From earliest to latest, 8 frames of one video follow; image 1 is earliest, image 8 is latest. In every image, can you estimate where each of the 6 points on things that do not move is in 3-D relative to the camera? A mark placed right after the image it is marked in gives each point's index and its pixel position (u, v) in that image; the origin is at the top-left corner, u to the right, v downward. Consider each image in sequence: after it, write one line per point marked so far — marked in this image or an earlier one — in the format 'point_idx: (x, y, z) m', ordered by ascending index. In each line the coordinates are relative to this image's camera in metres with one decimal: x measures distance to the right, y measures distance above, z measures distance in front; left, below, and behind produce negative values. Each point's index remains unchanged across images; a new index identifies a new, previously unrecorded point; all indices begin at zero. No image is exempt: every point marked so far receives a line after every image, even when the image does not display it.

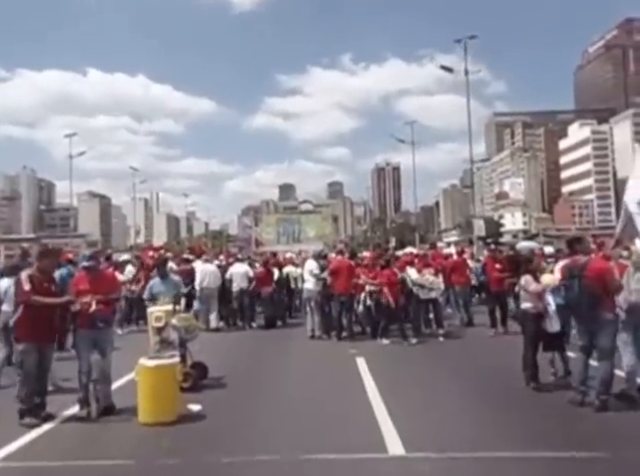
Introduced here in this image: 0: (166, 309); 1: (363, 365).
0: (-2.2, -1.0, +9.4) m
1: (+0.8, -2.4, +12.8) m
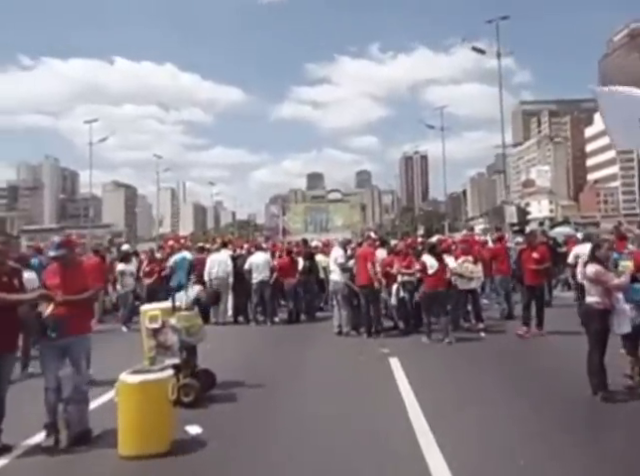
0: (-1.9, -0.8, +7.9) m
1: (+1.3, -2.2, +11.2) m
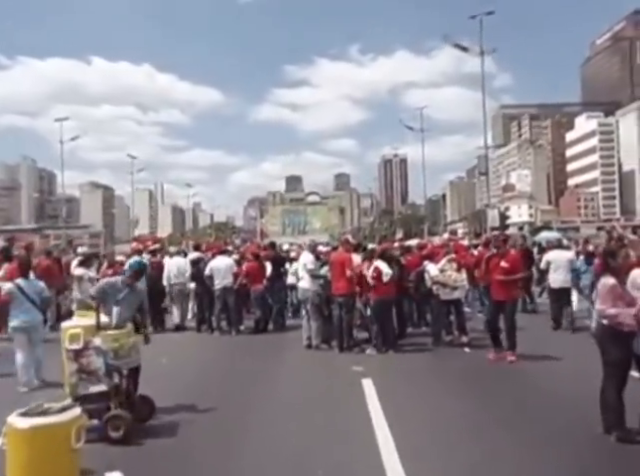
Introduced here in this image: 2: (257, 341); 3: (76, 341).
0: (-2.3, -0.9, +6.6) m
1: (+0.7, -2.2, +10.0) m
2: (-1.4, -2.3, +14.7) m
3: (-2.4, -1.0, +6.6) m
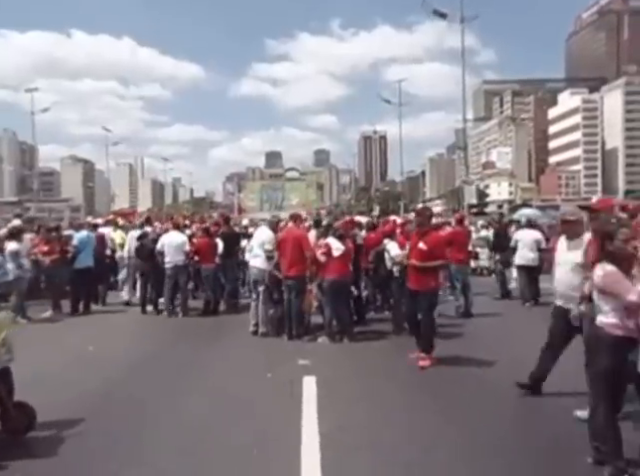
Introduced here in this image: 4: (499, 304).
0: (-3.0, -0.6, +5.1) m
1: (-0.1, -1.9, +8.6) m
2: (-2.4, -1.8, +13.2) m
3: (-3.1, -0.8, +5.0) m
4: (+5.0, -1.8, +18.1) m
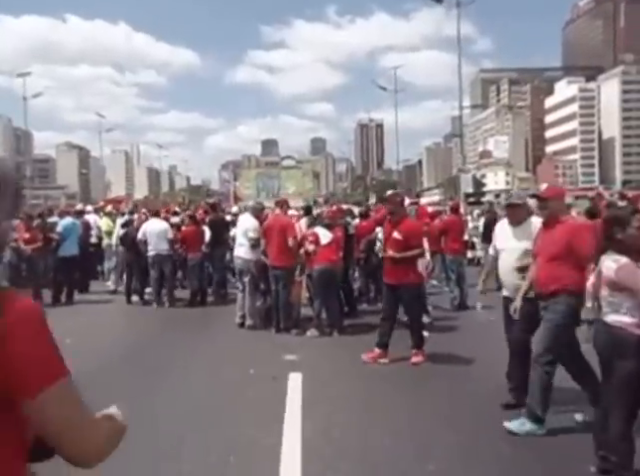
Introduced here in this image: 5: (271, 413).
0: (-3.1, -0.5, +4.6) m
1: (-0.2, -1.7, +8.1) m
2: (-2.5, -1.5, +12.8) m
3: (-3.3, -0.7, +4.6) m
4: (+4.8, -1.5, +17.7) m
5: (-0.5, -1.9, +6.8) m
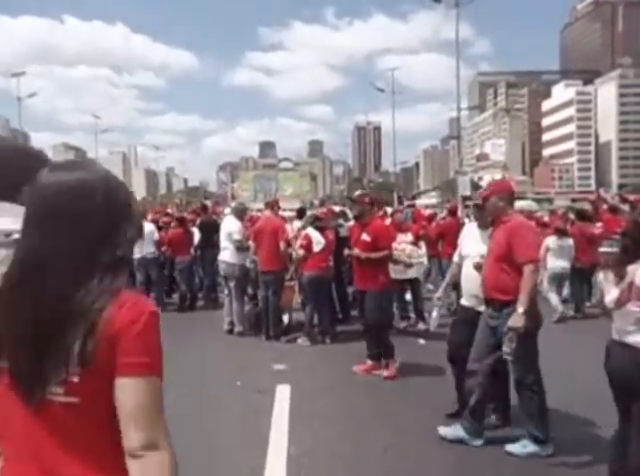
0: (-3.2, -0.5, +4.3) m
1: (-0.4, -1.8, +7.8) m
2: (-2.7, -1.6, +12.5) m
3: (-3.4, -0.7, +4.2) m
4: (+4.6, -1.6, +17.4) m
5: (-0.6, -1.9, +6.4) m
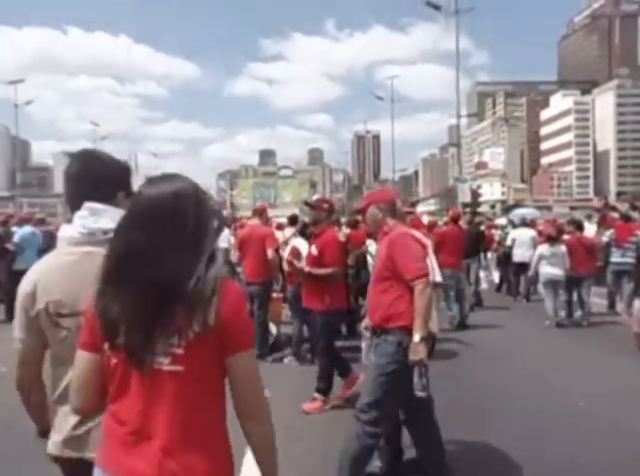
0: (-3.1, -0.5, +4.9) m
1: (-0.2, -1.8, +8.4) m
2: (-2.6, -1.7, +13.1) m
3: (-3.2, -0.6, +4.8) m
4: (+4.7, -1.8, +18.0) m
5: (-0.5, -1.9, +7.0) m
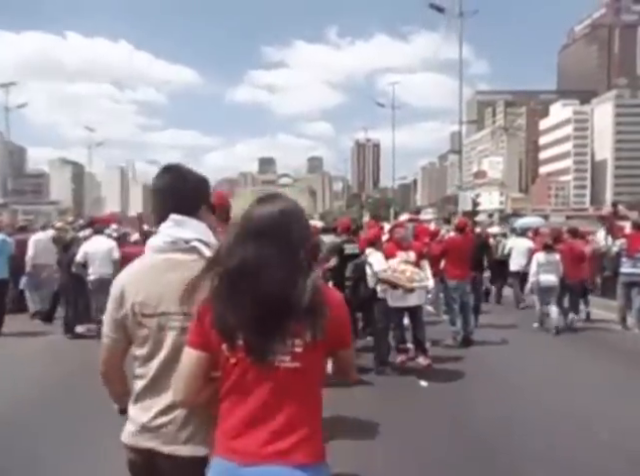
0: (-3.1, -0.5, +4.8) m
1: (-0.3, -1.9, +8.3) m
2: (-2.6, -1.8, +13.0) m
3: (-3.3, -0.7, +4.8) m
4: (+4.6, -2.0, +17.9) m
5: (-0.5, -2.0, +6.9) m
